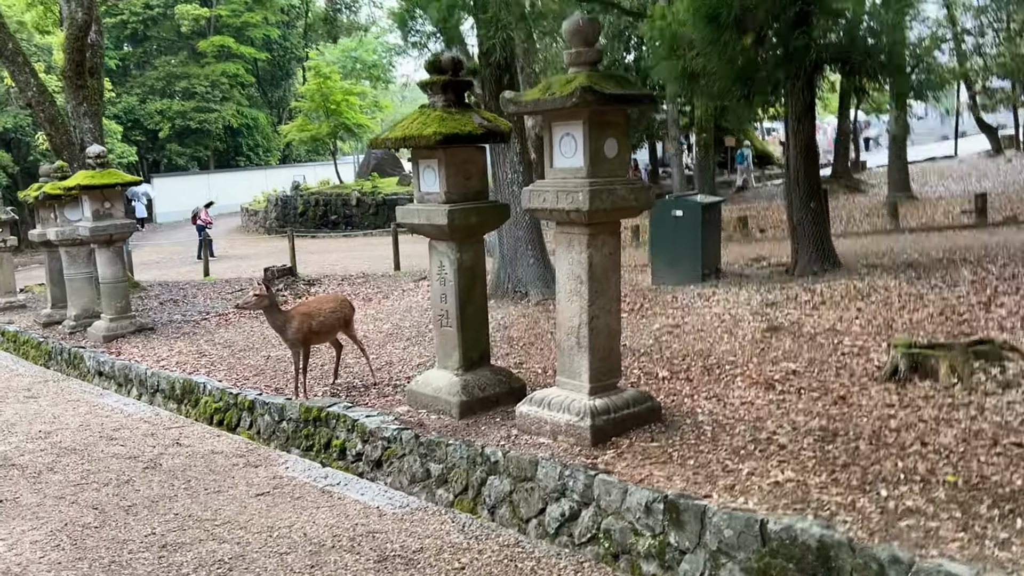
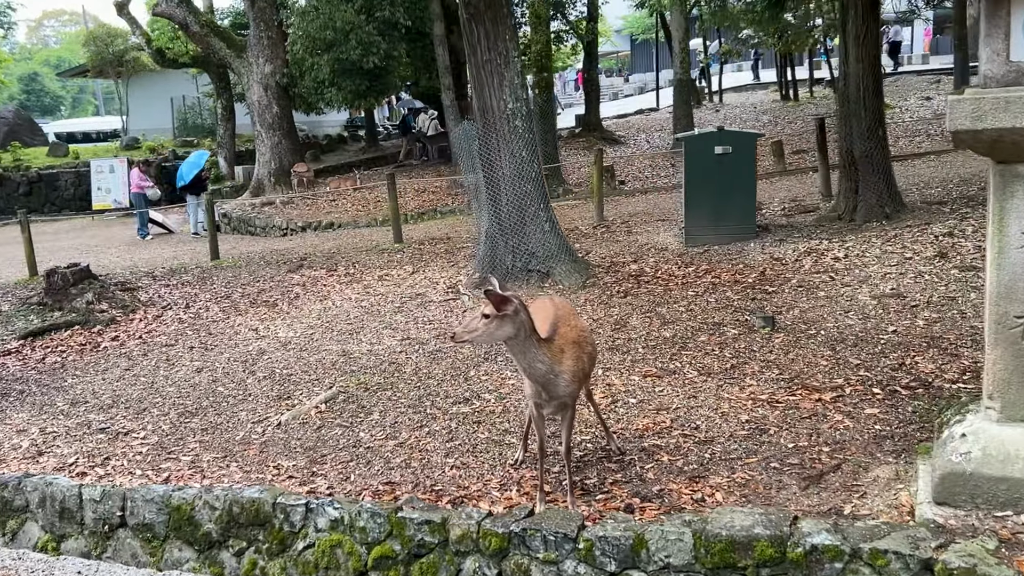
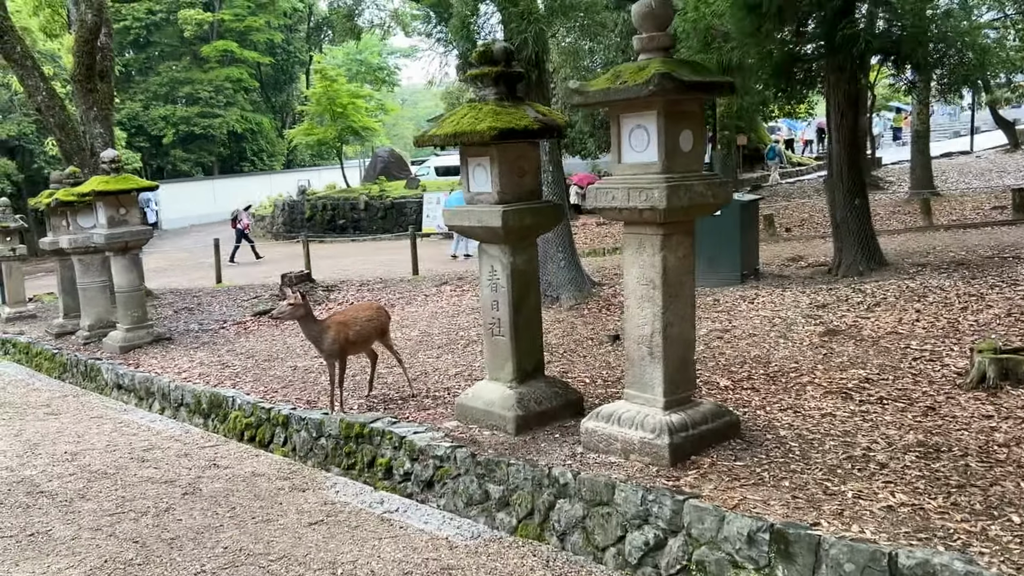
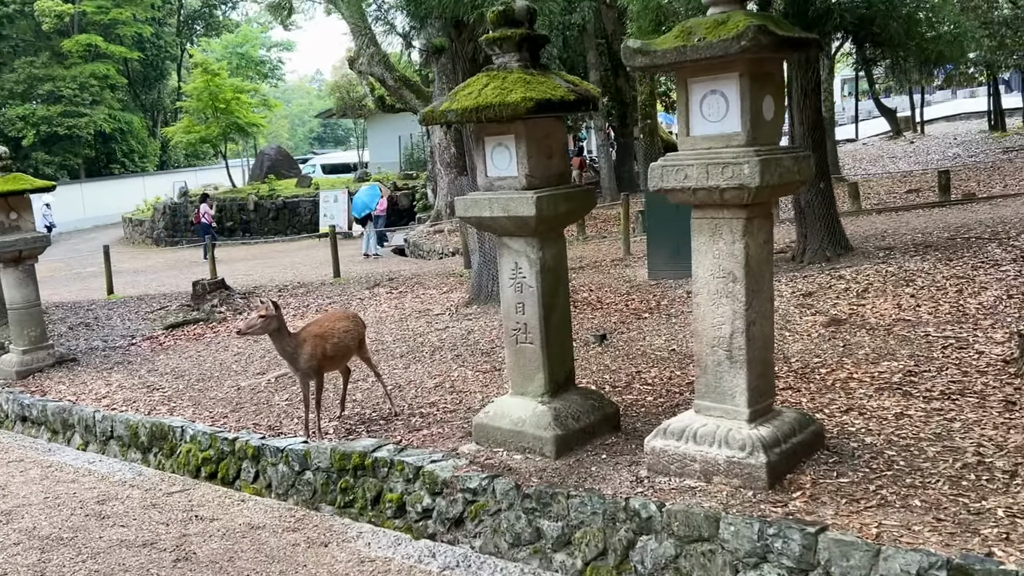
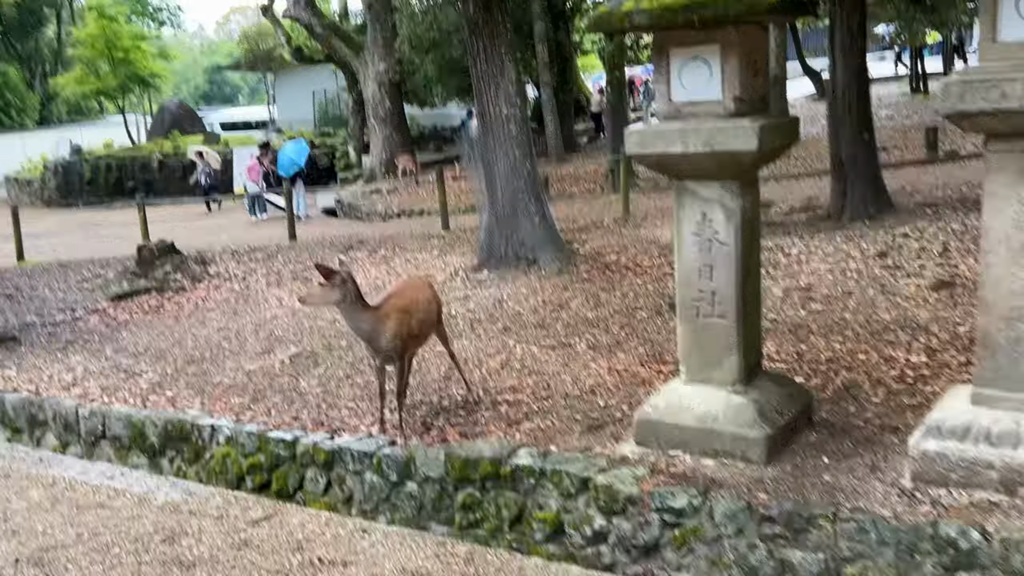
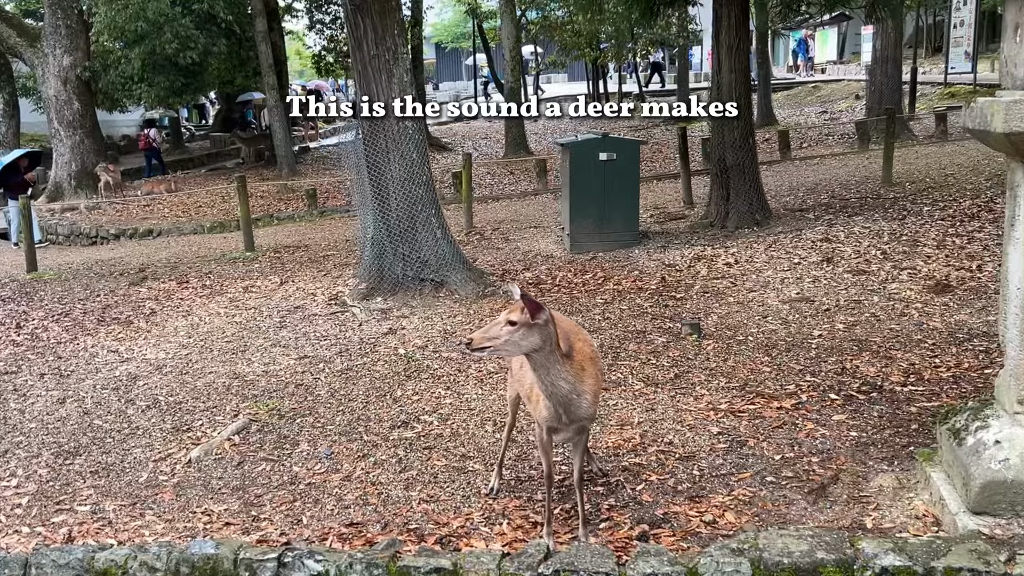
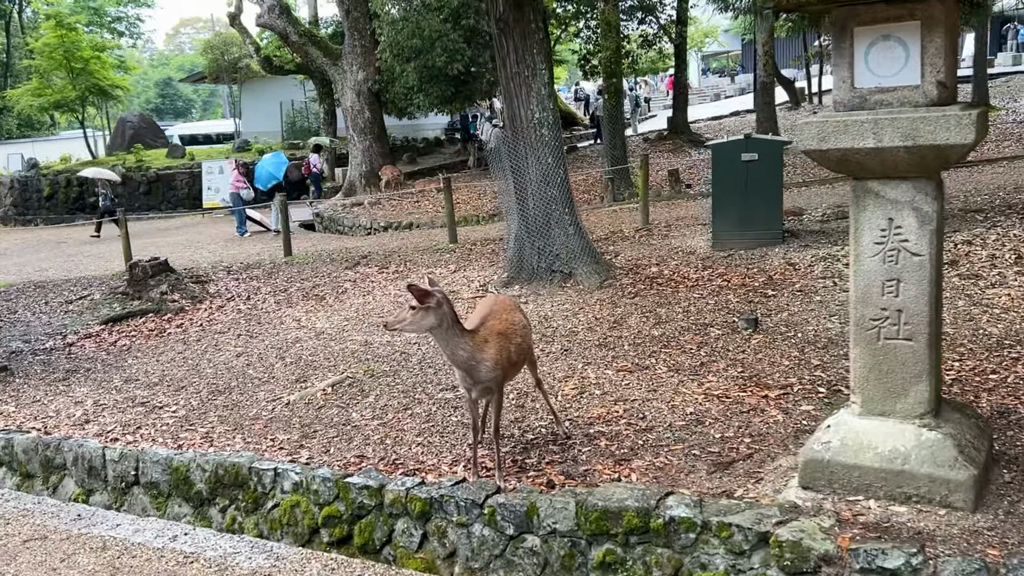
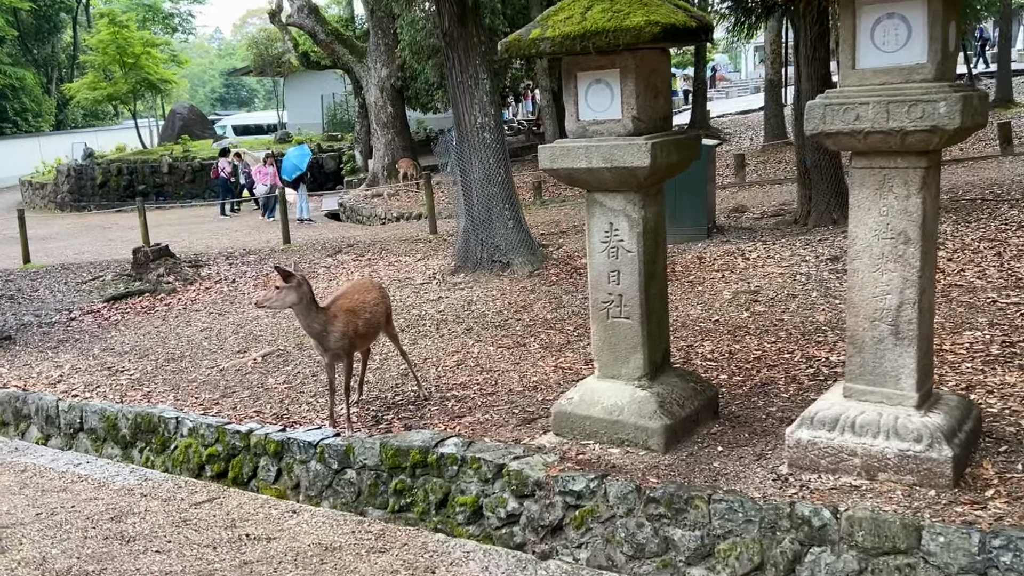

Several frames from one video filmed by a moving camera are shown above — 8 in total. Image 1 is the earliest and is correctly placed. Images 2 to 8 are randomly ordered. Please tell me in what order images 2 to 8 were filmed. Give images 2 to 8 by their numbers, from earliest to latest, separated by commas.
3, 4, 8, 5, 7, 2, 6
